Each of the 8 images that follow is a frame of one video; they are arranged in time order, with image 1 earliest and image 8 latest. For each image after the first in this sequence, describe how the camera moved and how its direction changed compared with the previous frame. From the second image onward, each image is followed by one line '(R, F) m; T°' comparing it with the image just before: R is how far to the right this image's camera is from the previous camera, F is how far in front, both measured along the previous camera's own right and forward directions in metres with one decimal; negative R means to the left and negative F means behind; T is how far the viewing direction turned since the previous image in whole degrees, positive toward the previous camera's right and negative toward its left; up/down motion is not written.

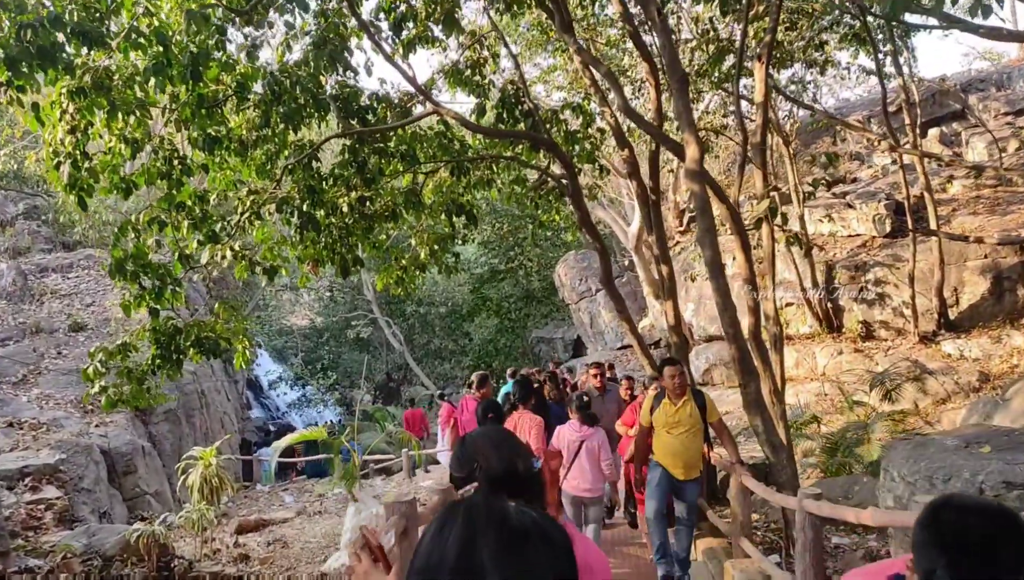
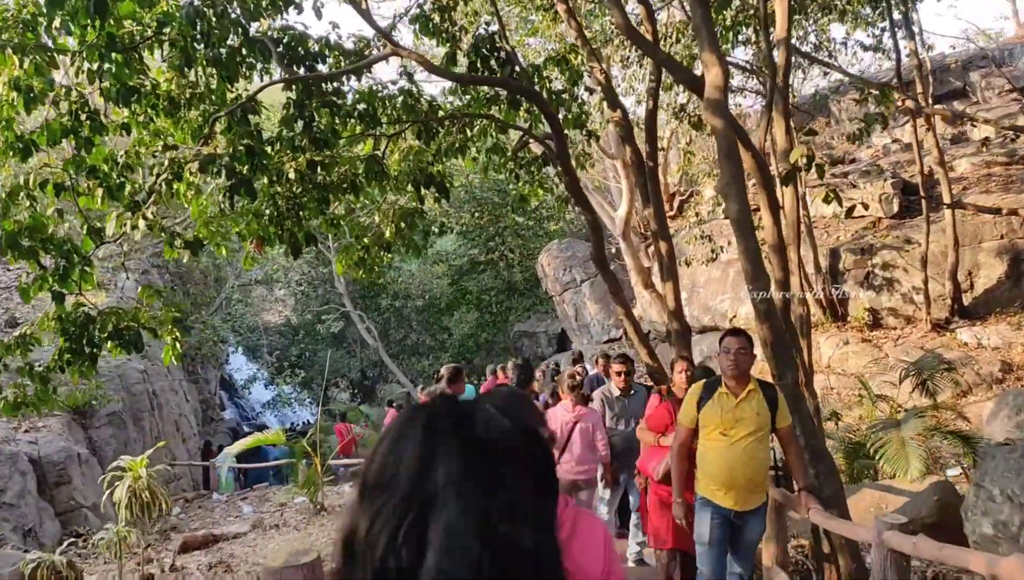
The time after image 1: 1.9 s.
(0.0, +1.0) m; +1°
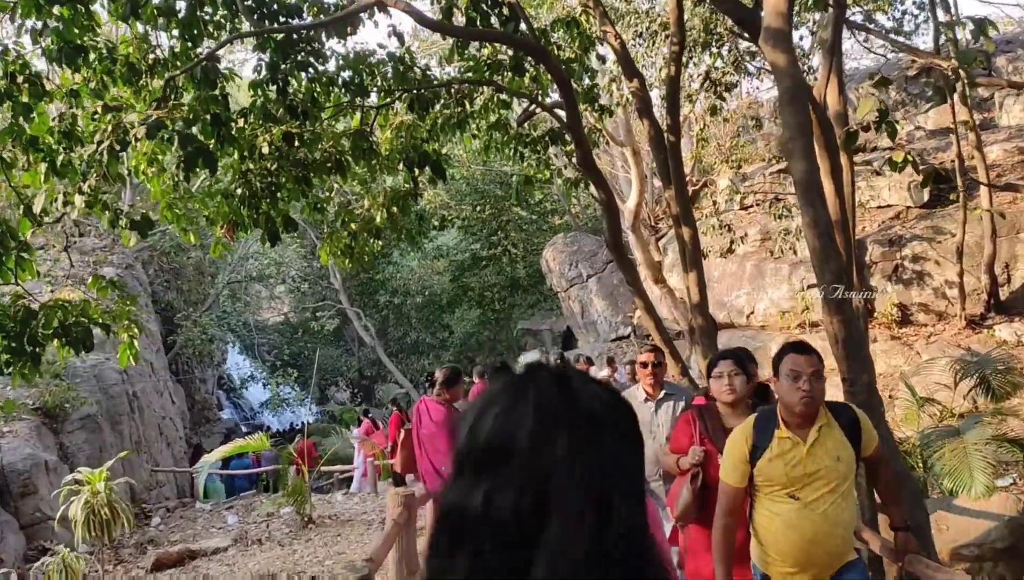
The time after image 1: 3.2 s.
(0.0, +0.7) m; 0°
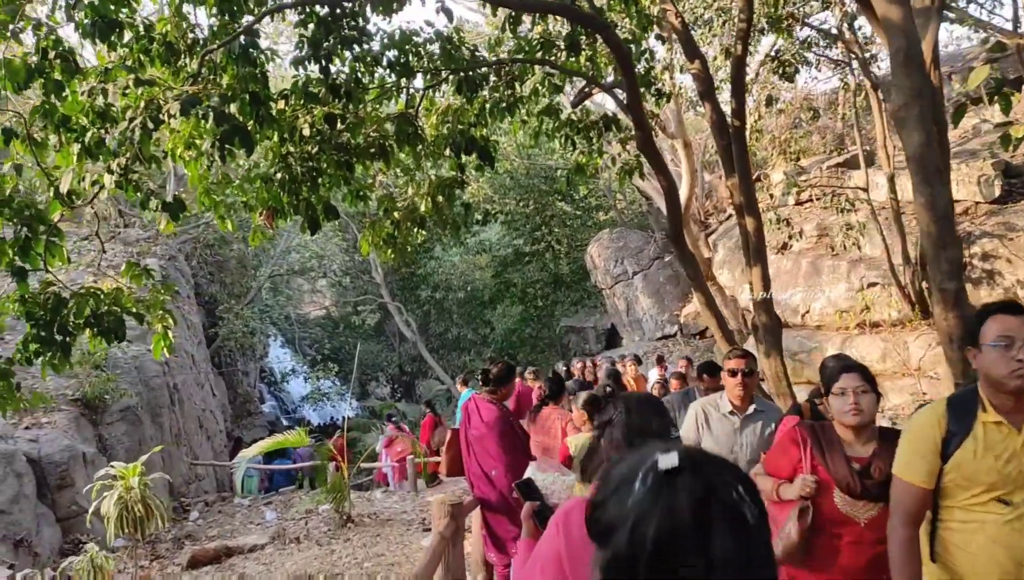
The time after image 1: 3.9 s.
(-0.1, +0.3) m; -3°
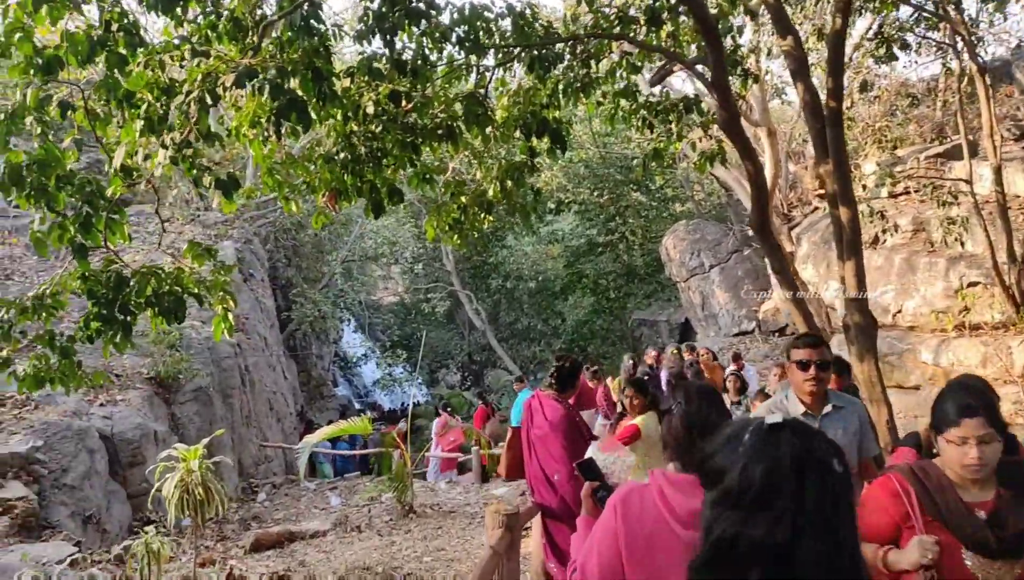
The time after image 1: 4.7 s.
(0.0, +0.3) m; -5°
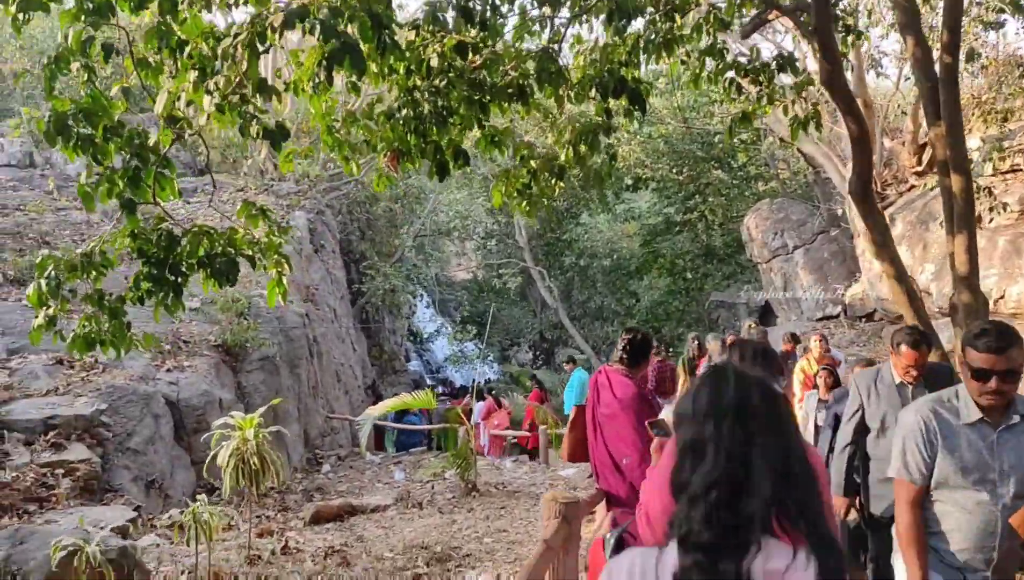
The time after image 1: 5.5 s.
(0.0, +0.3) m; -5°
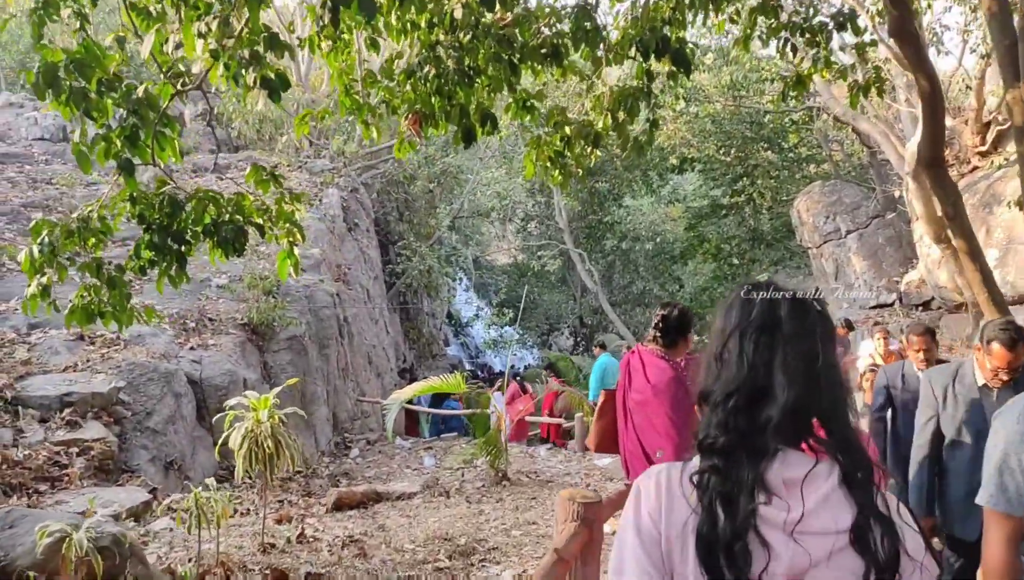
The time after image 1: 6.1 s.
(+0.1, +0.4) m; -3°
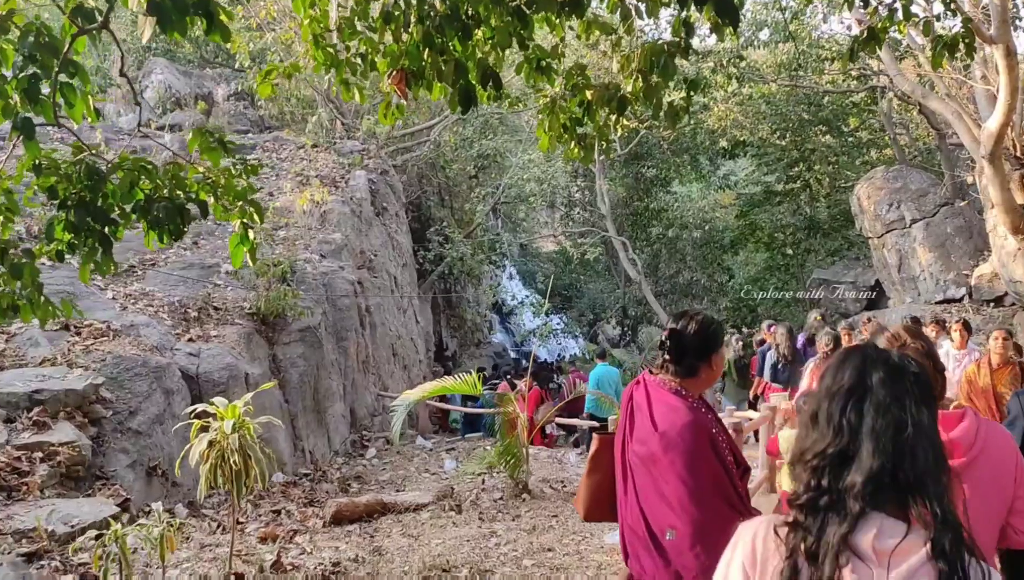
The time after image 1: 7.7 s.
(+0.2, +0.8) m; -3°
